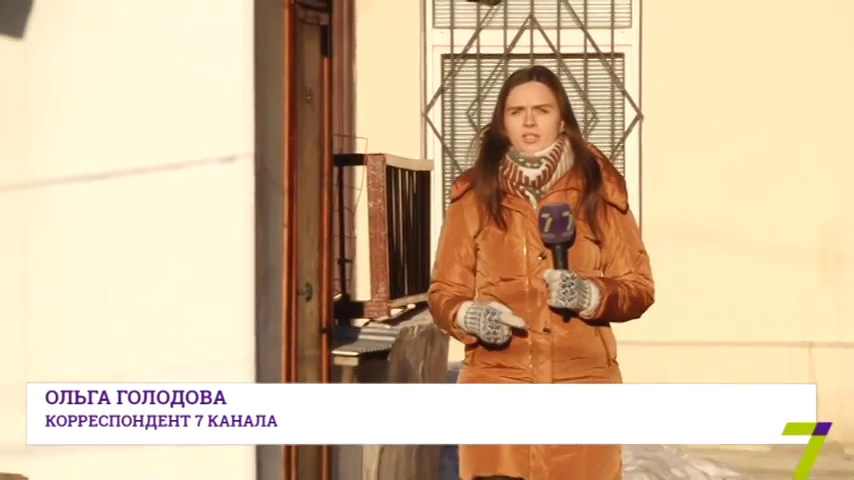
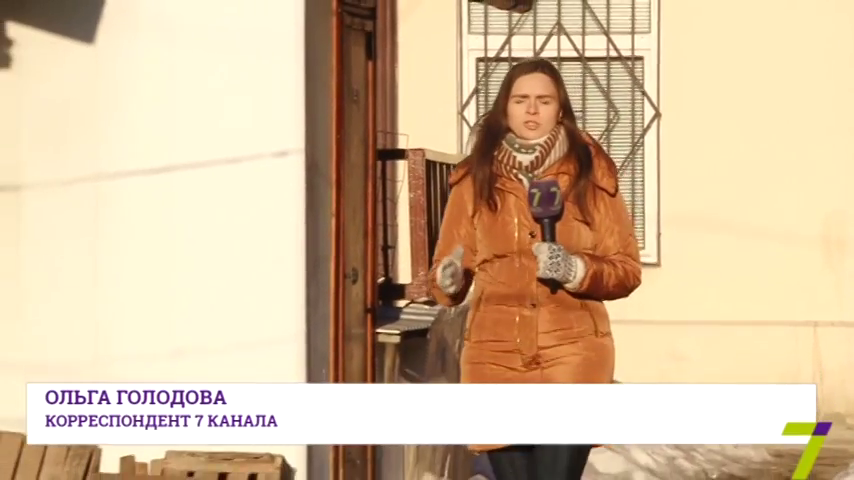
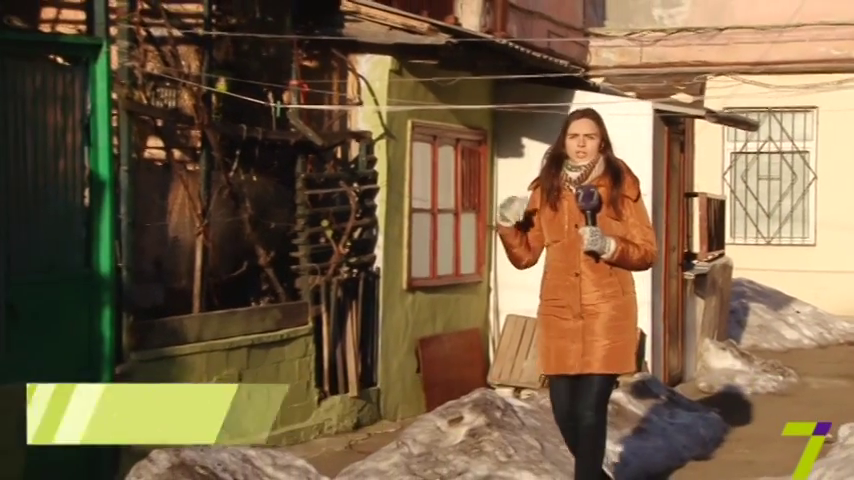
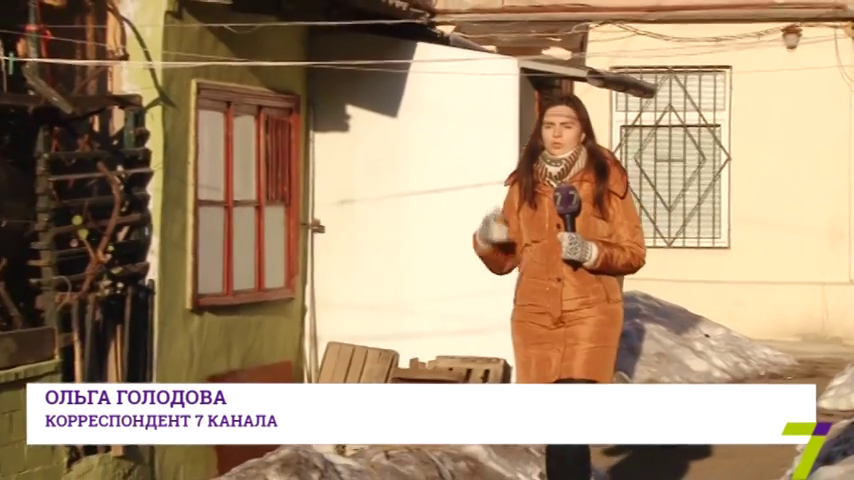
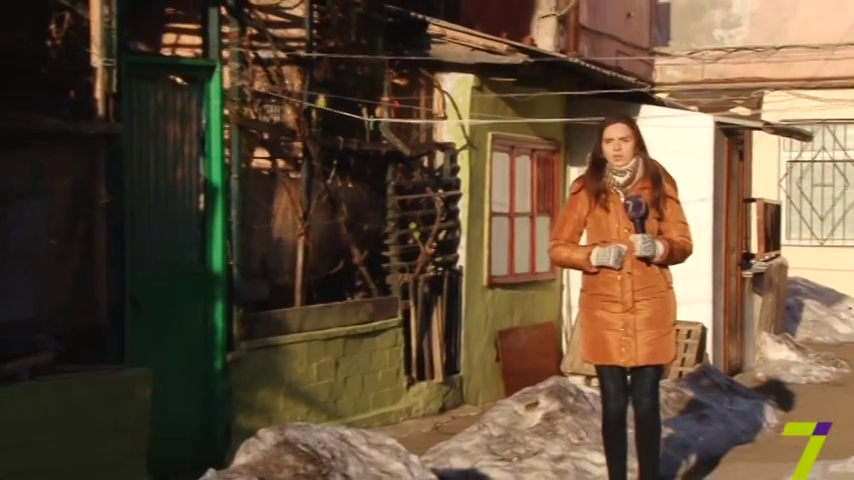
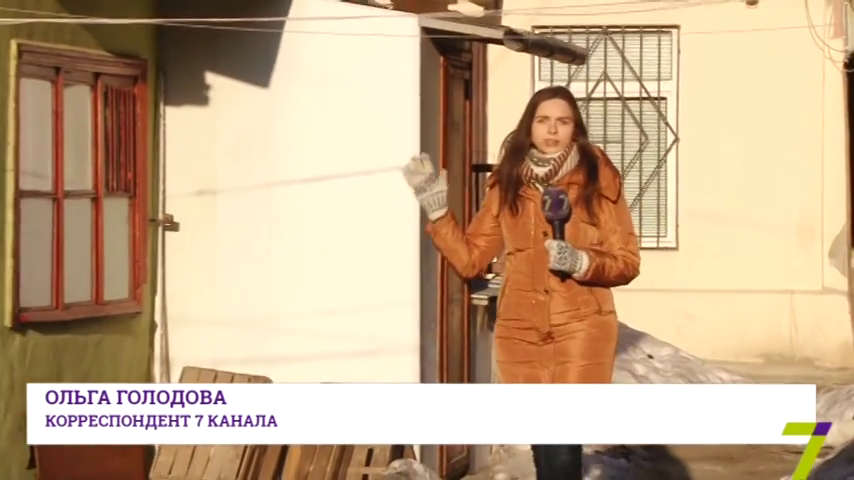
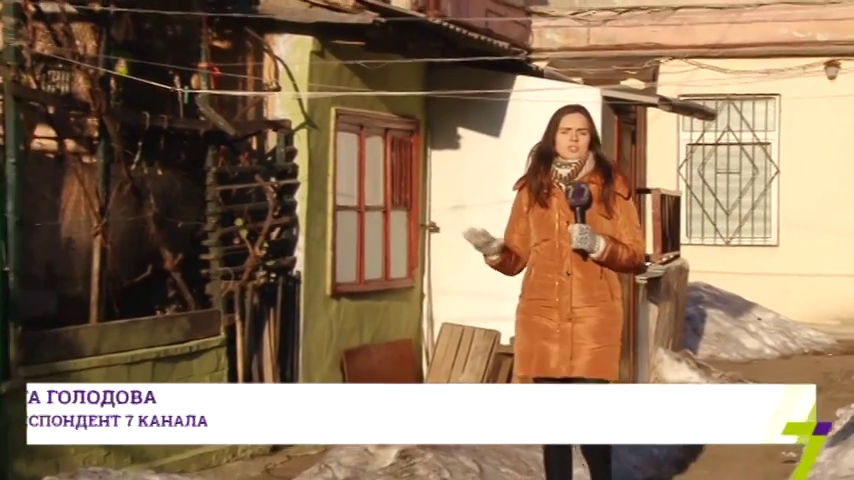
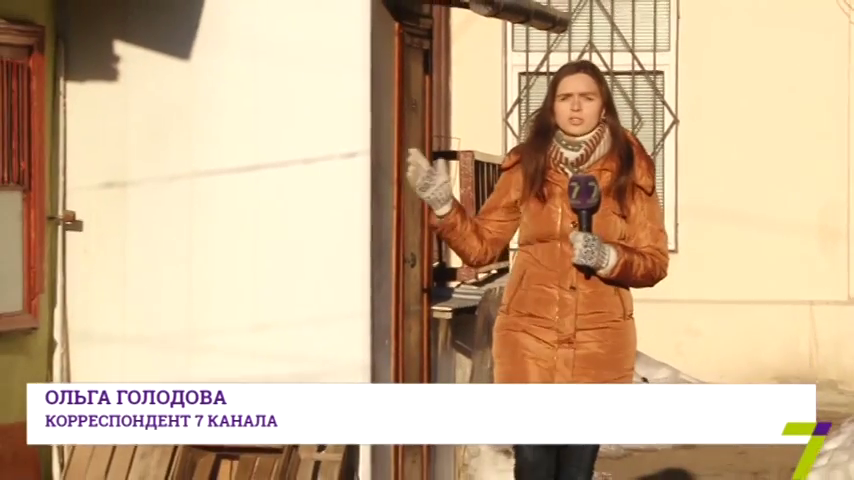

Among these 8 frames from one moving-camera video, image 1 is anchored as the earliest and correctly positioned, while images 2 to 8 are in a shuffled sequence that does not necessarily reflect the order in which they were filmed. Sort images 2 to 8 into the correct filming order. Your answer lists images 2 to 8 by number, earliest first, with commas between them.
2, 8, 6, 4, 7, 3, 5
